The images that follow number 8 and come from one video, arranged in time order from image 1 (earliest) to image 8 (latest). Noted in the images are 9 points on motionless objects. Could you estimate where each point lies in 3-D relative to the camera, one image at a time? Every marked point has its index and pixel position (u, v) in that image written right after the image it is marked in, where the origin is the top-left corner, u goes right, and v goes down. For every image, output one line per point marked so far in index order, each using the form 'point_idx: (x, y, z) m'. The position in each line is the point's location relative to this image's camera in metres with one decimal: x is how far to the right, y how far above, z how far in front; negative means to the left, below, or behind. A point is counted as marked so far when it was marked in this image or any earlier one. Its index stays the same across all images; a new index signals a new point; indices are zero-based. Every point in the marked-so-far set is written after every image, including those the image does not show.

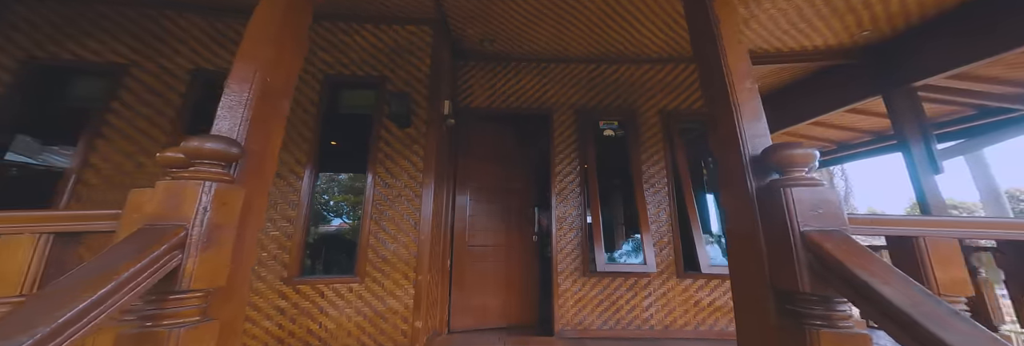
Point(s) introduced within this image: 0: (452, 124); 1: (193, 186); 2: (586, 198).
0: (-0.6, +0.5, +3.0) m
1: (-0.7, 0.0, +0.7) m
2: (+0.8, -0.2, +3.0) m
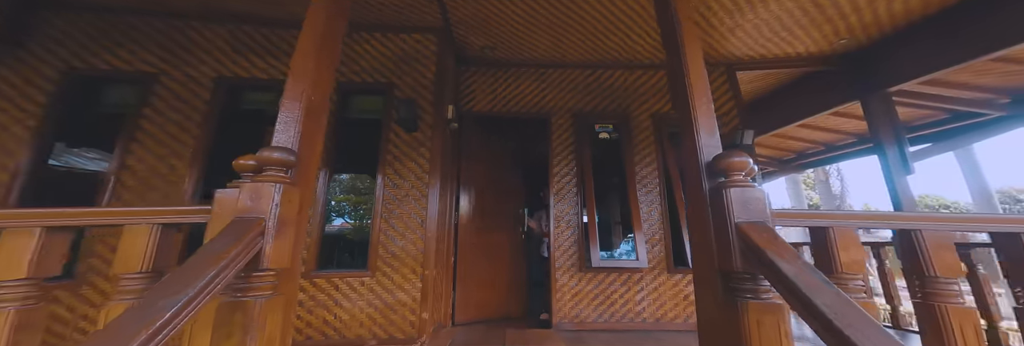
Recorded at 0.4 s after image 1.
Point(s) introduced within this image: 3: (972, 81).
0: (-0.6, +0.5, +3.2) m
1: (-0.7, 0.0, +0.8) m
2: (+0.8, -0.2, +3.2) m
3: (+4.2, +0.9, +2.7) m
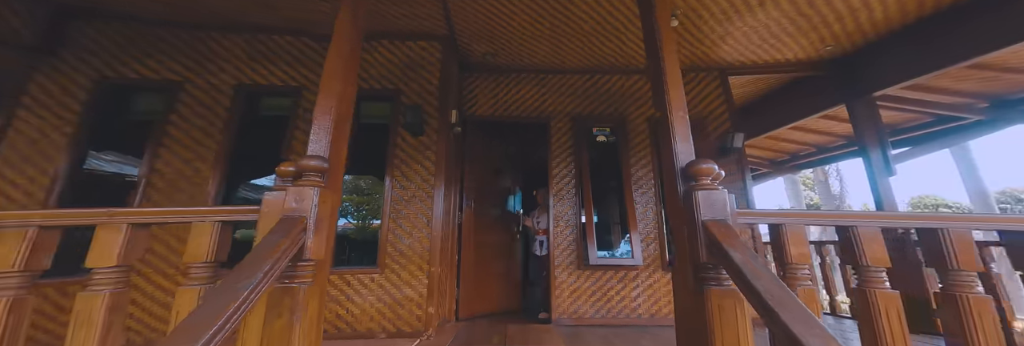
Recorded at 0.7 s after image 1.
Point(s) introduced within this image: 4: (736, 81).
0: (-0.6, +0.5, +3.3) m
1: (-0.7, -0.1, +1.0) m
2: (+0.8, -0.3, +3.3) m
3: (+4.2, +0.8, +2.8) m
4: (+2.8, +1.1, +3.7) m
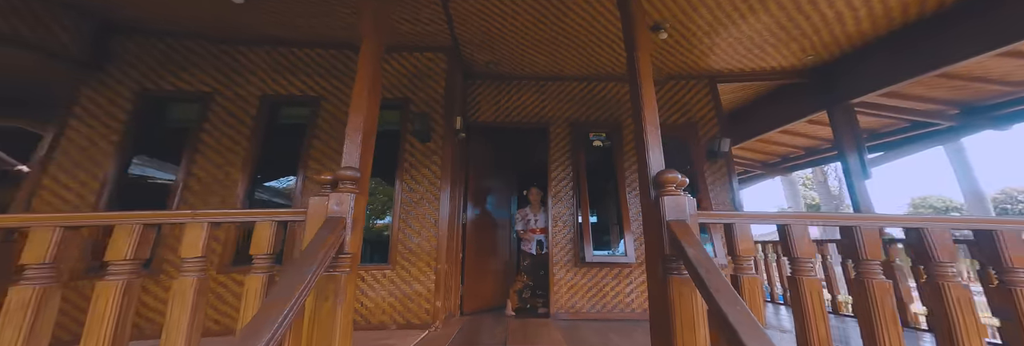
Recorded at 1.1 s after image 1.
0: (-0.6, +0.4, +3.5) m
1: (-0.7, -0.1, +1.2) m
2: (+0.8, -0.3, +3.5) m
3: (+4.2, +0.8, +3.0) m
4: (+2.8, +1.1, +3.9) m
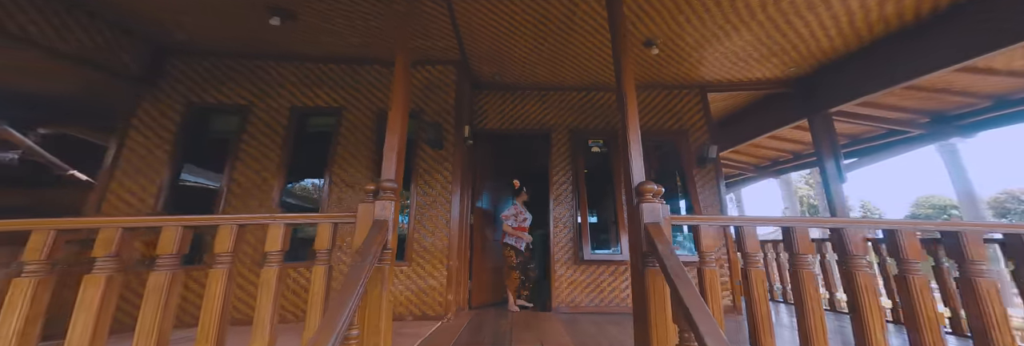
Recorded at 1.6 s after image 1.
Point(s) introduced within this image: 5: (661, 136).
0: (-0.5, +0.4, +3.8) m
1: (-0.6, -0.1, +1.5) m
2: (+0.8, -0.4, +3.8) m
3: (+4.3, +0.8, +3.3) m
4: (+2.9, +1.1, +4.1) m
5: (+2.0, +0.5, +3.9) m
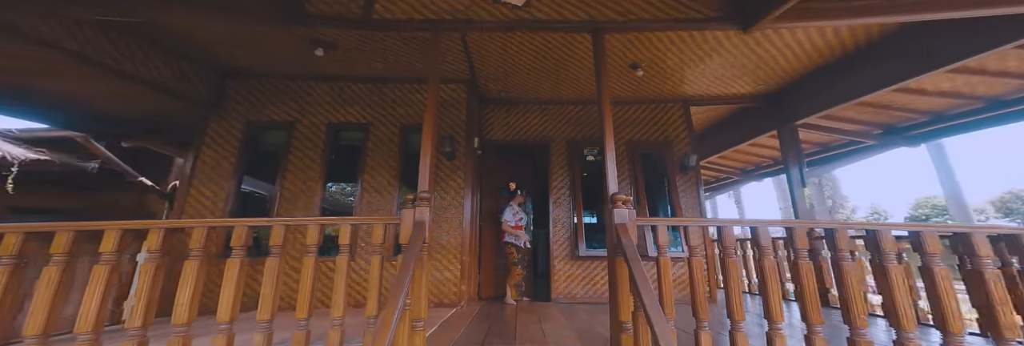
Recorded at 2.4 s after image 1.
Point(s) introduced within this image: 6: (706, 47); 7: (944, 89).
0: (-0.5, +0.3, +4.3) m
1: (-0.6, -0.2, +2.0) m
2: (+0.9, -0.4, +4.3) m
3: (+4.3, +0.7, +3.7) m
4: (+2.9, +1.0, +4.6) m
5: (+2.0, +0.4, +4.3) m
6: (+2.1, +1.4, +3.2) m
7: (+4.3, +0.8, +2.9) m
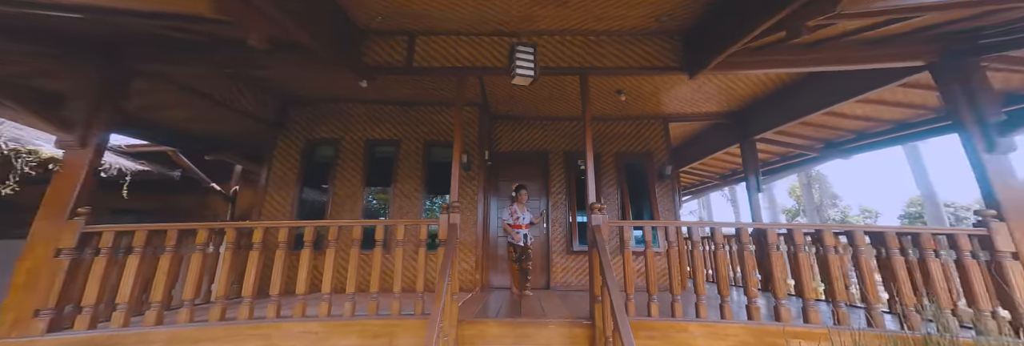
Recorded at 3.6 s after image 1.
0: (-0.4, +0.2, +5.0) m
1: (-0.5, -0.4, +2.7) m
2: (+1.0, -0.6, +5.1) m
3: (+4.4, +0.5, +4.5) m
4: (+3.0, +0.9, +5.4) m
5: (+2.1, +0.3, +5.1) m
6: (+2.2, +1.2, +3.9) m
7: (+4.3, +0.7, +3.7) m
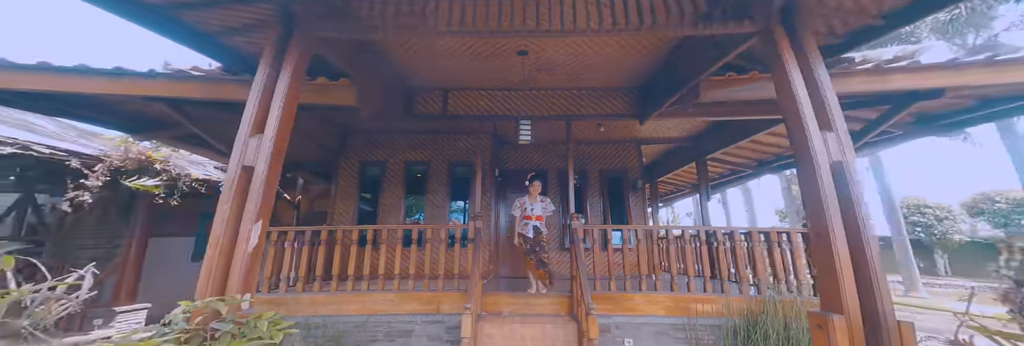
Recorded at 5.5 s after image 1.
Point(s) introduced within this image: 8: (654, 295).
0: (-0.3, -0.1, +6.3) m
1: (-0.4, -0.7, +4.0) m
2: (+1.1, -0.8, +6.3) m
3: (+4.5, +0.3, +5.7) m
4: (+3.1, +0.6, +6.6) m
5: (+2.2, 0.0, +6.4) m
6: (+2.3, +1.0, +5.2) m
7: (+4.4, +0.4, +4.9) m
8: (+1.7, -1.5, +3.6) m
